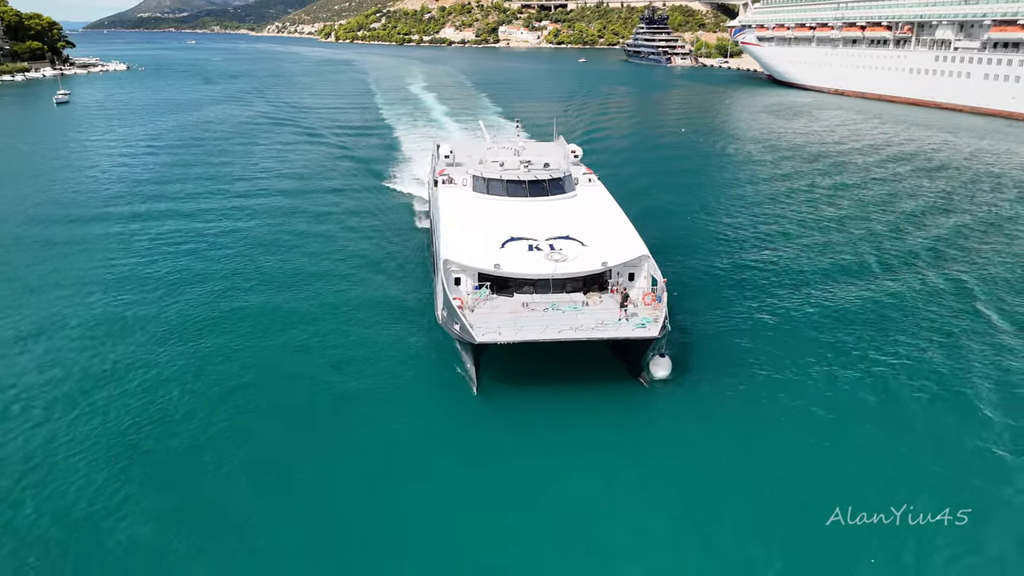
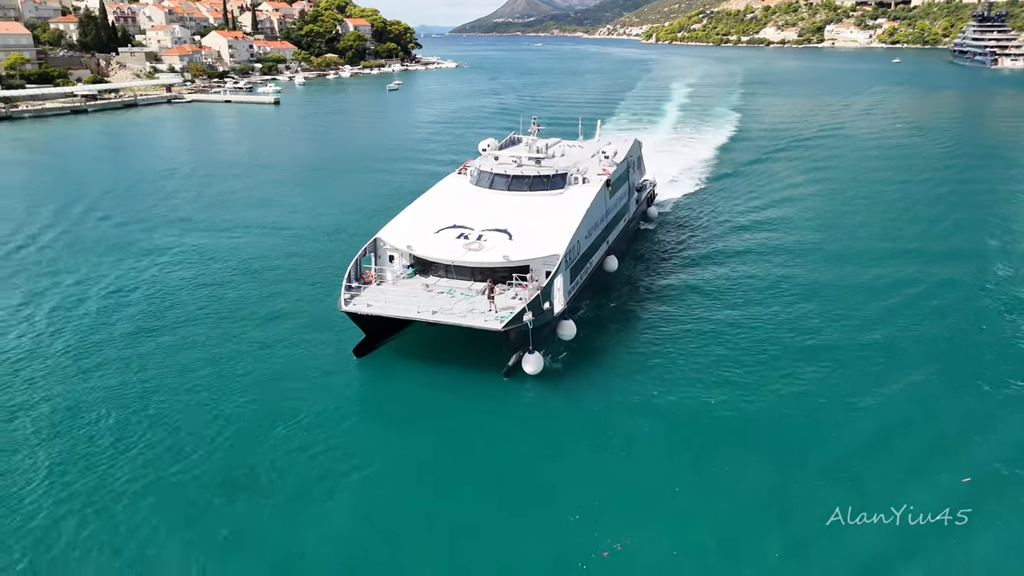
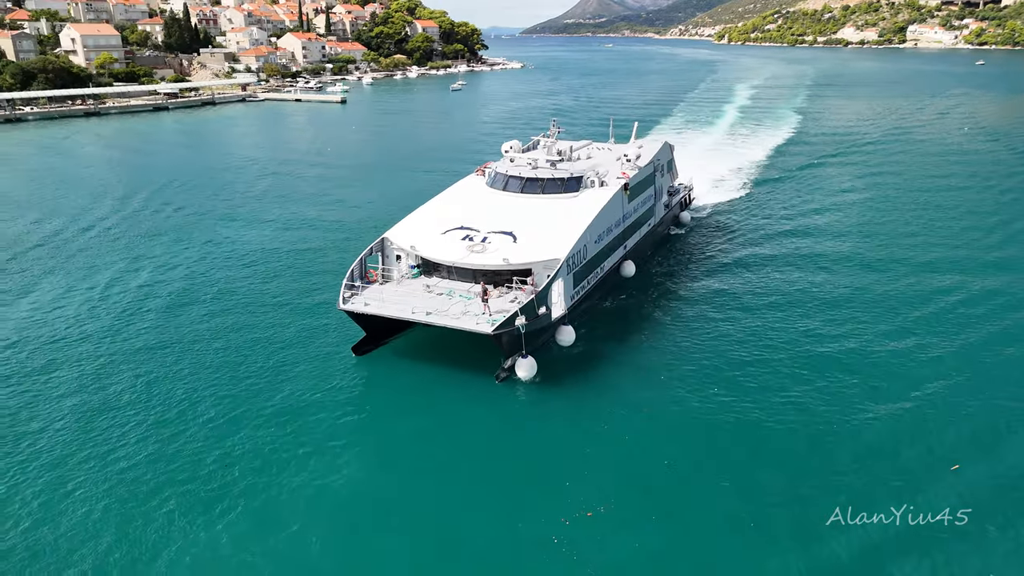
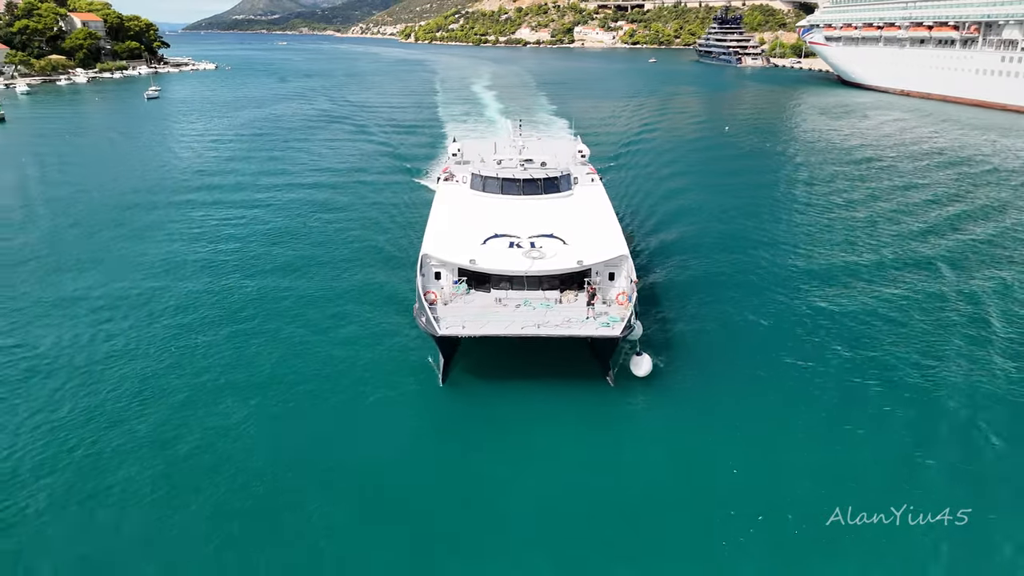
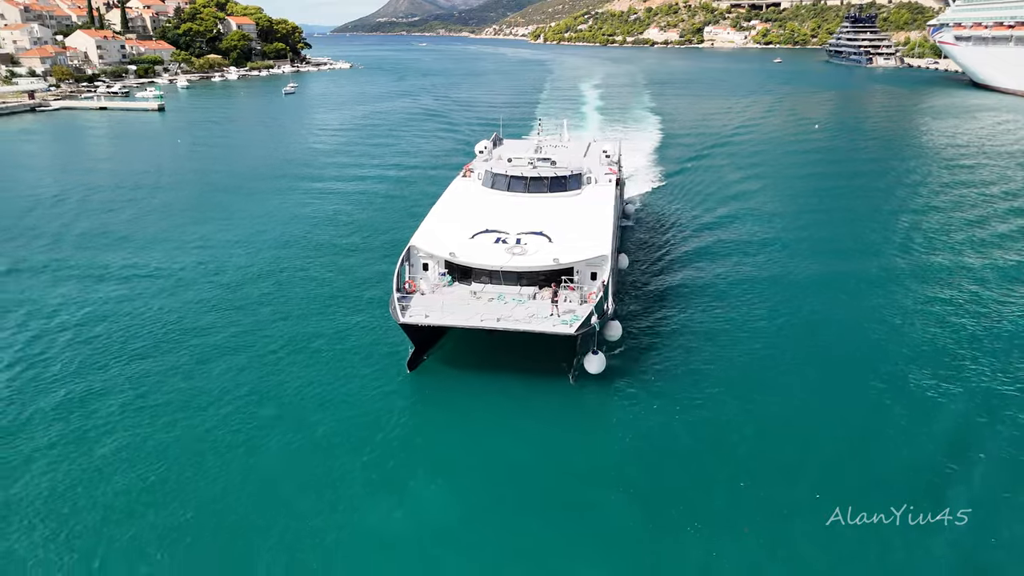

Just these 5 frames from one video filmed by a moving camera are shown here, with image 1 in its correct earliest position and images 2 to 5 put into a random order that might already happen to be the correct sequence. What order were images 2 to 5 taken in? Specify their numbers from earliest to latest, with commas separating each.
4, 5, 2, 3
